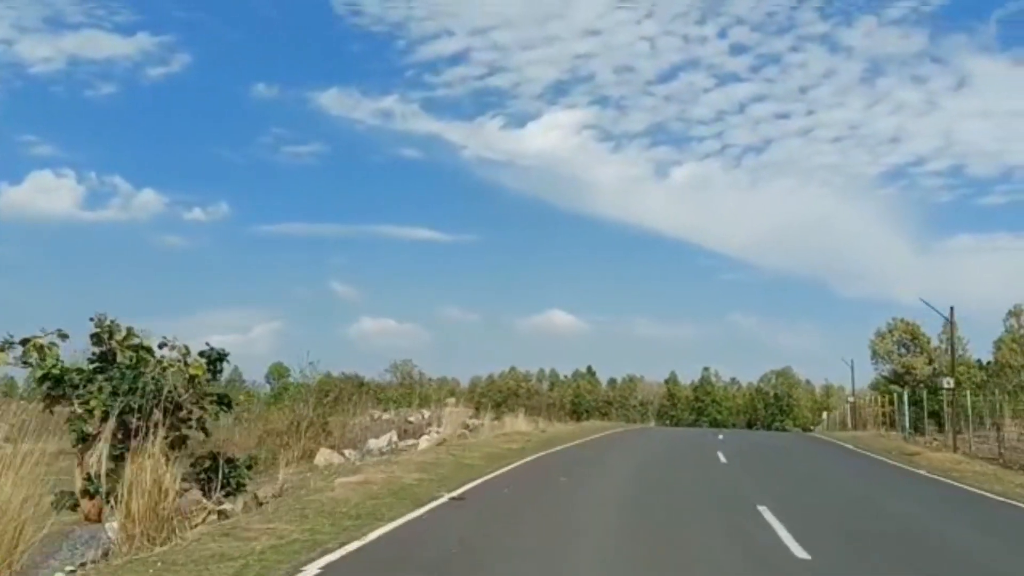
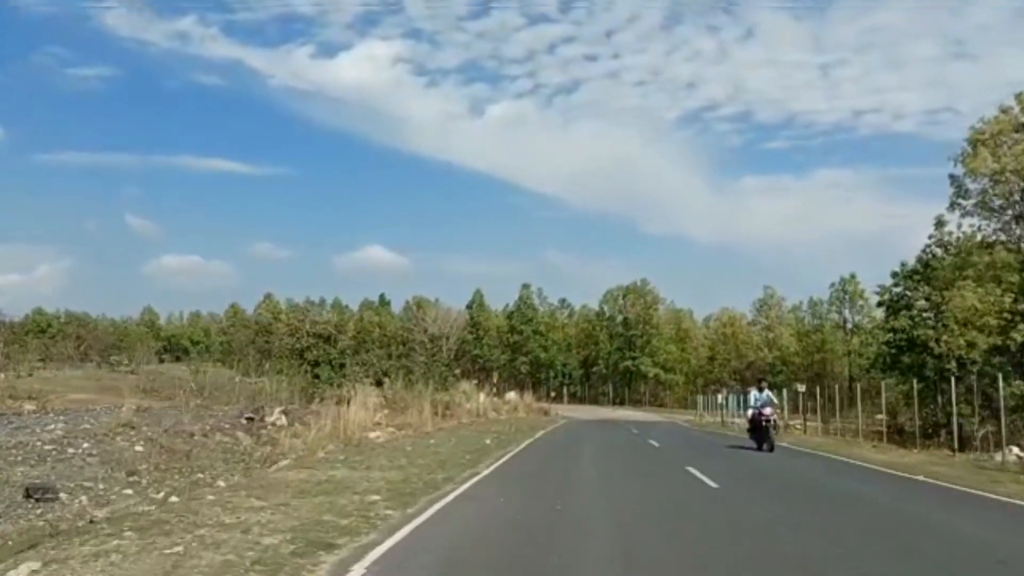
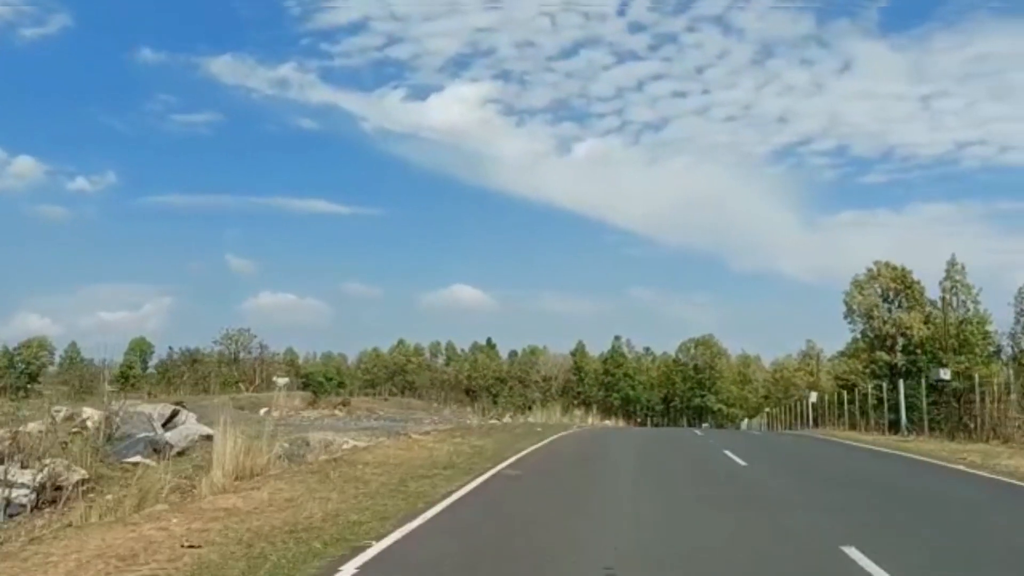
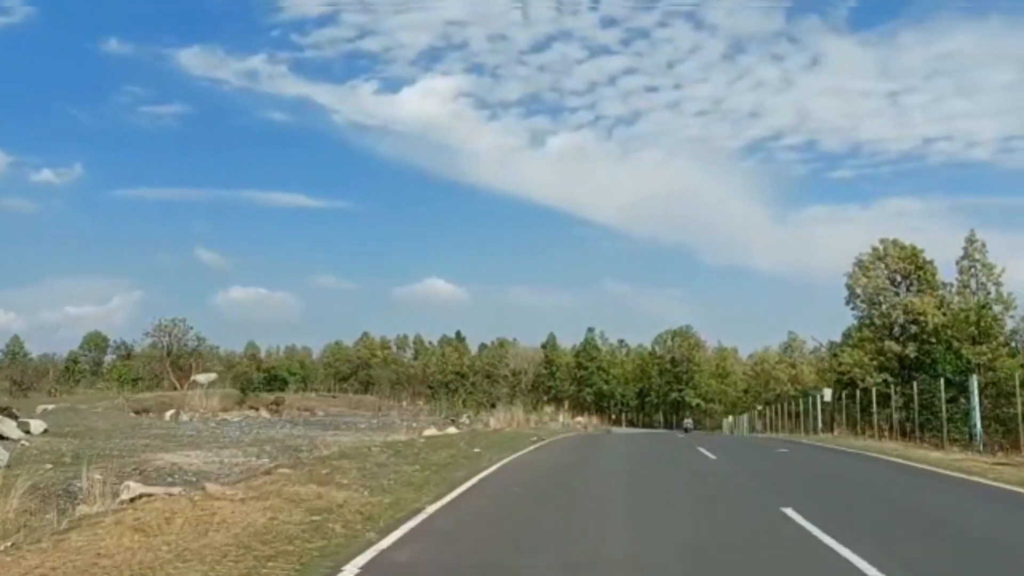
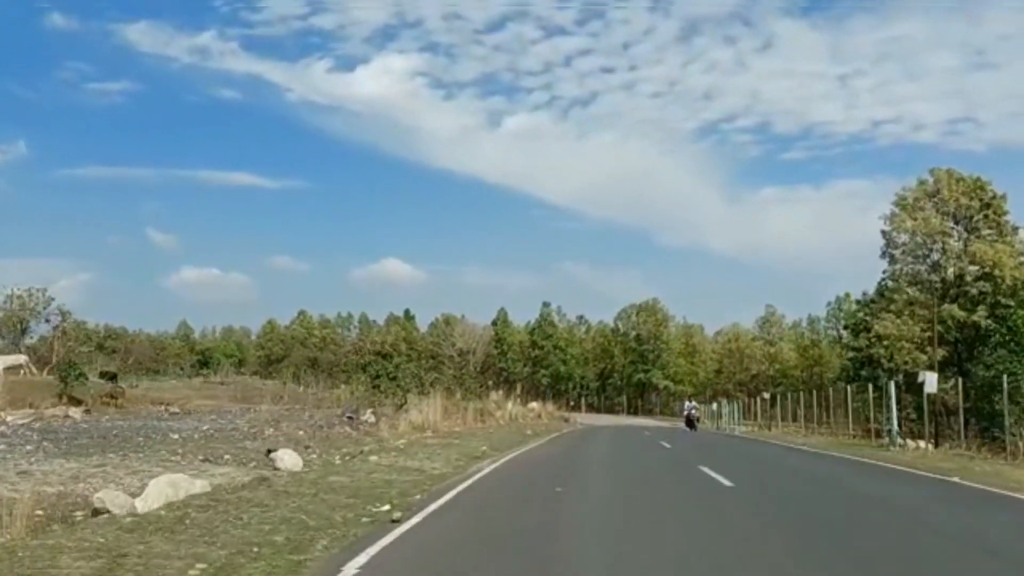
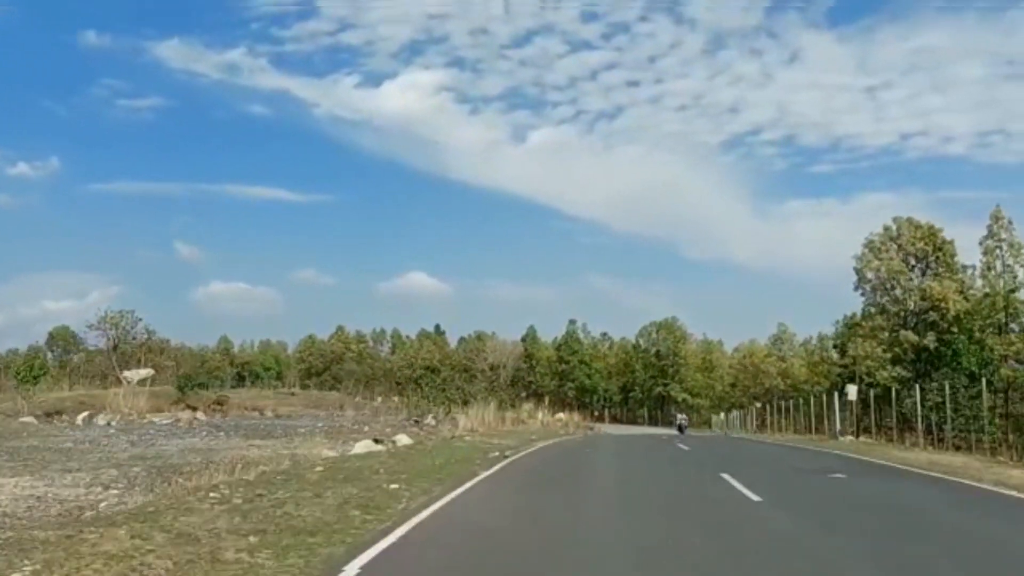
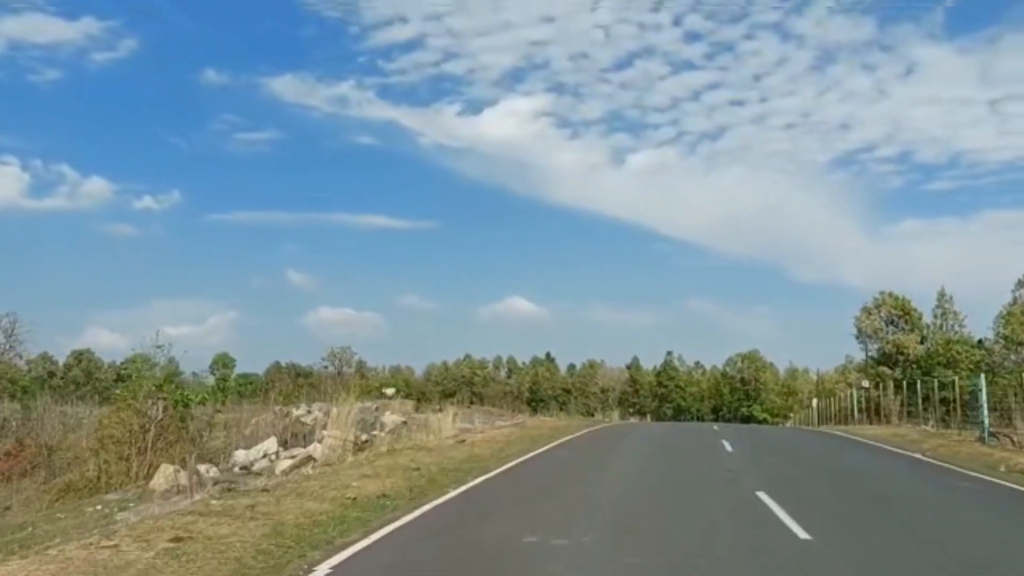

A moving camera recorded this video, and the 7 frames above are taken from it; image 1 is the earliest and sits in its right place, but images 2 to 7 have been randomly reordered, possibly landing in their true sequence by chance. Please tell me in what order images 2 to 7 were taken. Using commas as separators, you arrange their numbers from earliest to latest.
7, 3, 4, 6, 5, 2
